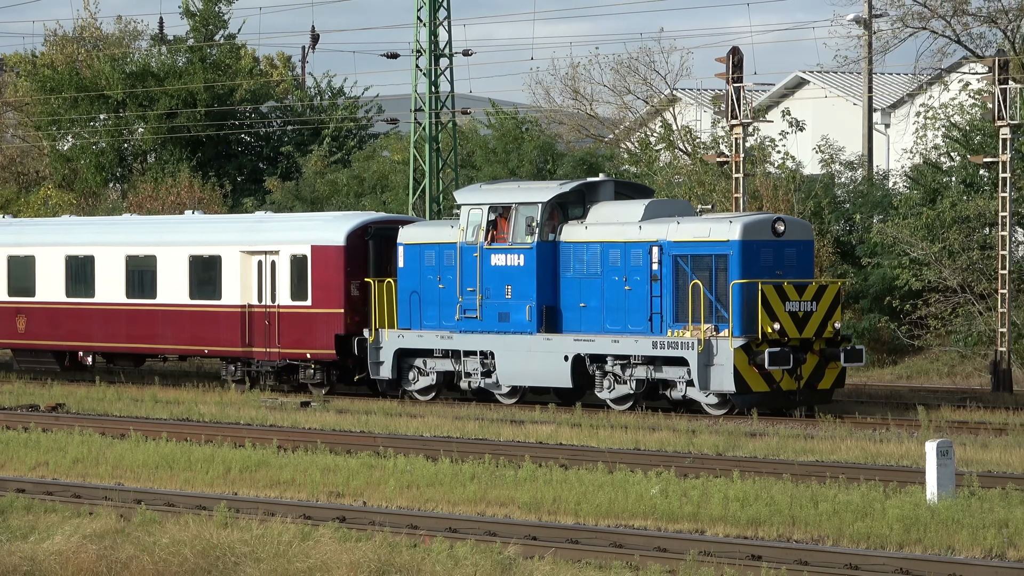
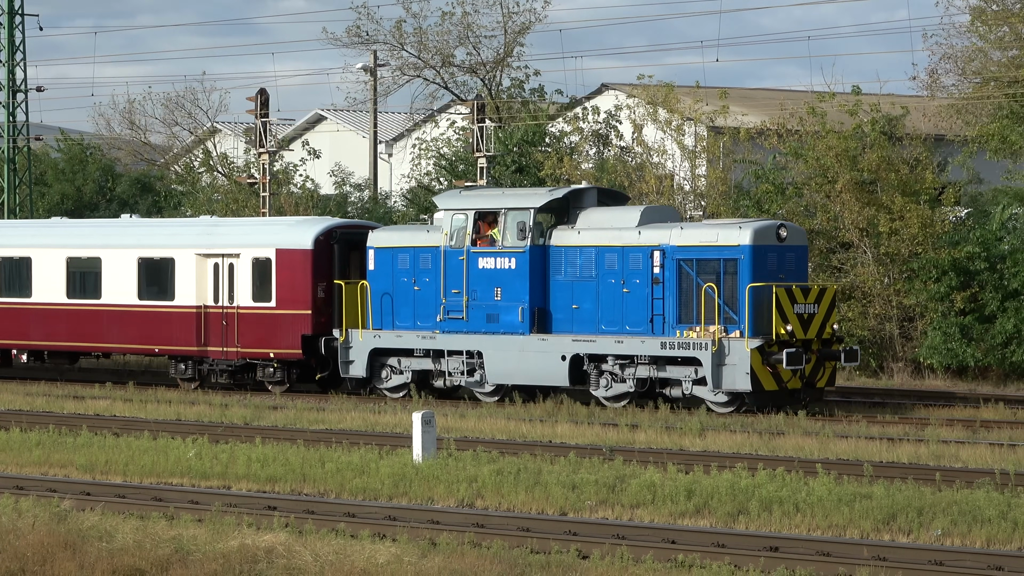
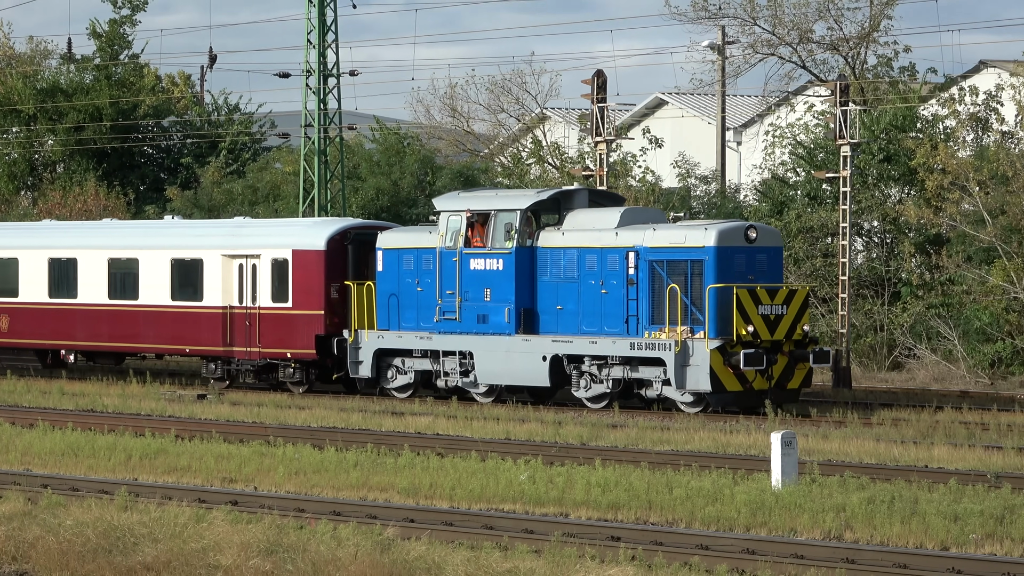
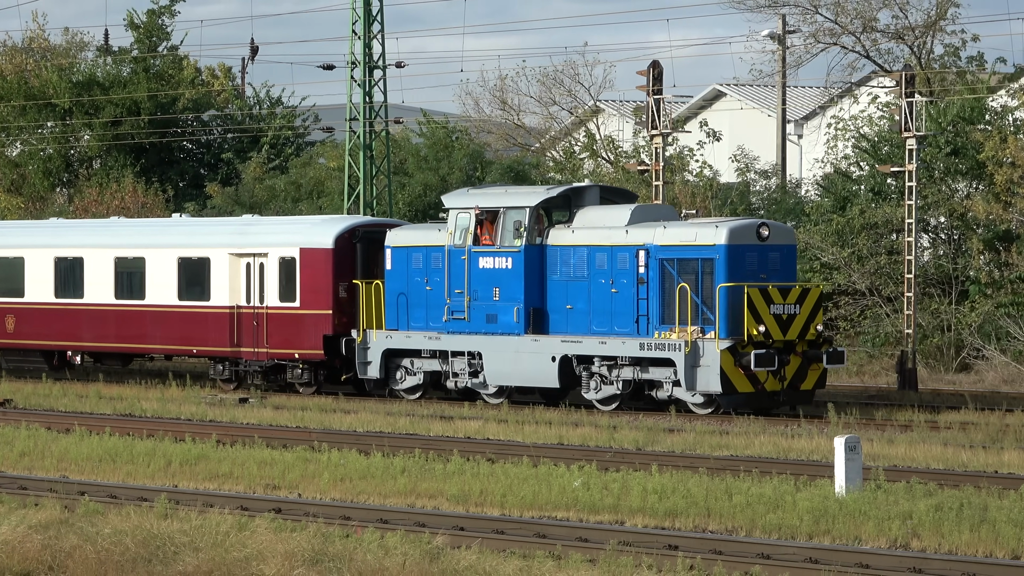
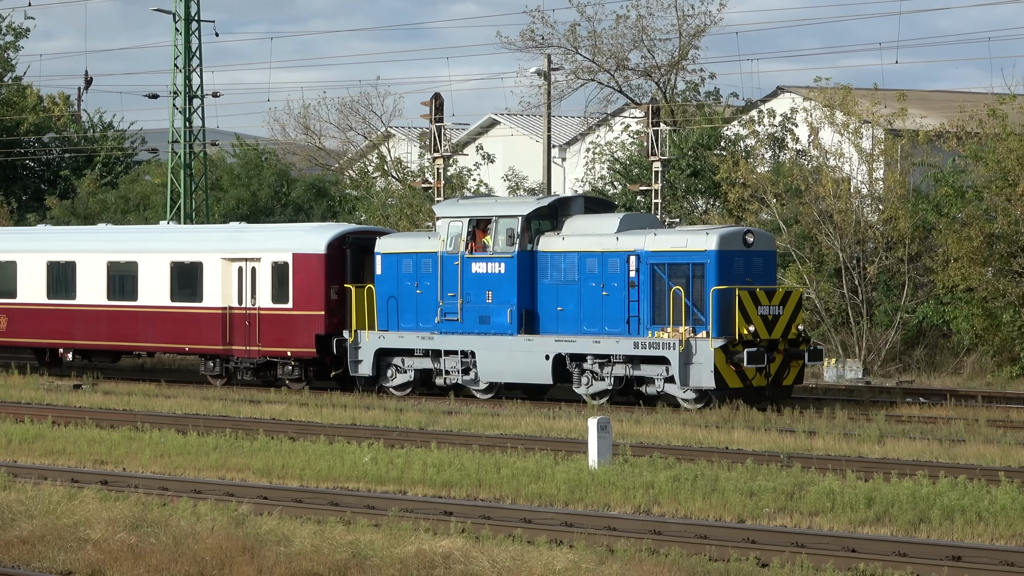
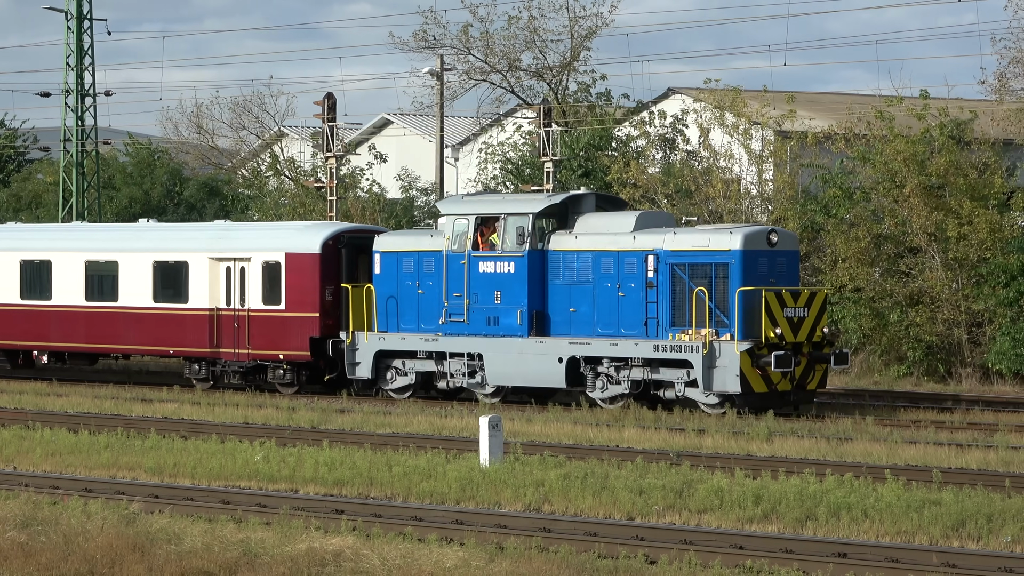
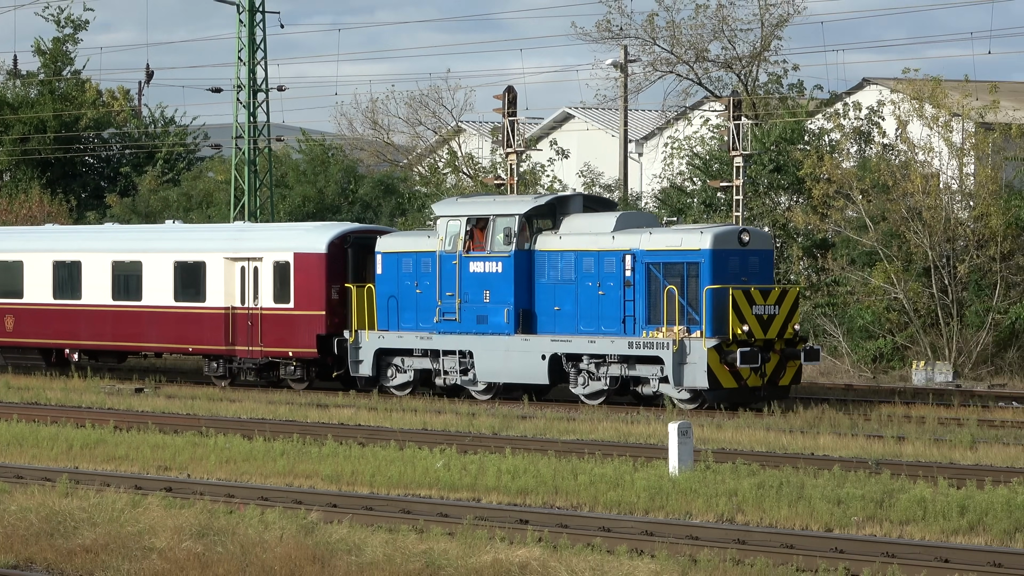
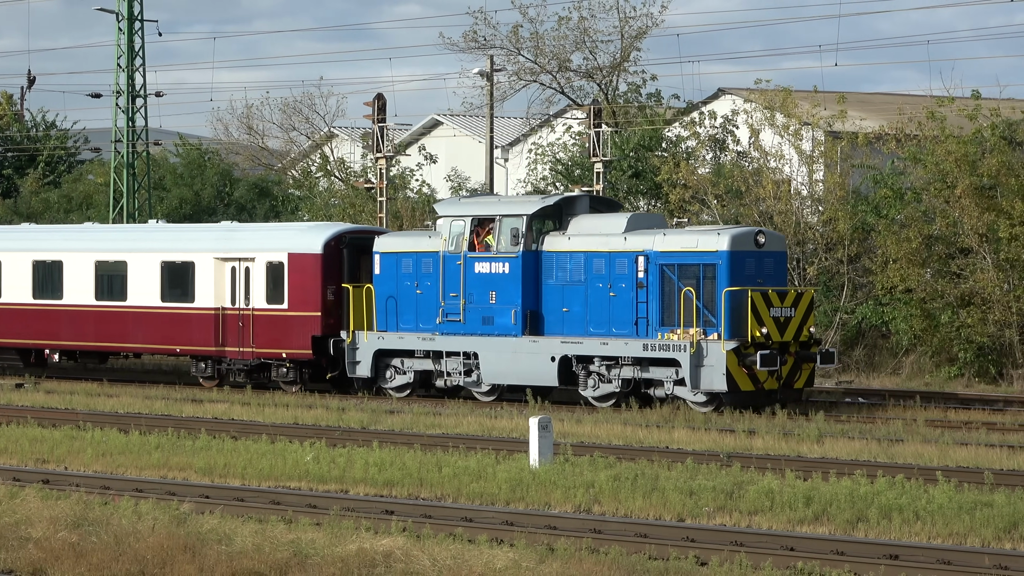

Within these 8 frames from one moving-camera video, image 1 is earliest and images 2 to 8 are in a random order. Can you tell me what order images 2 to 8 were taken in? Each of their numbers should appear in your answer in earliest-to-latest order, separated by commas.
4, 3, 7, 5, 8, 6, 2
